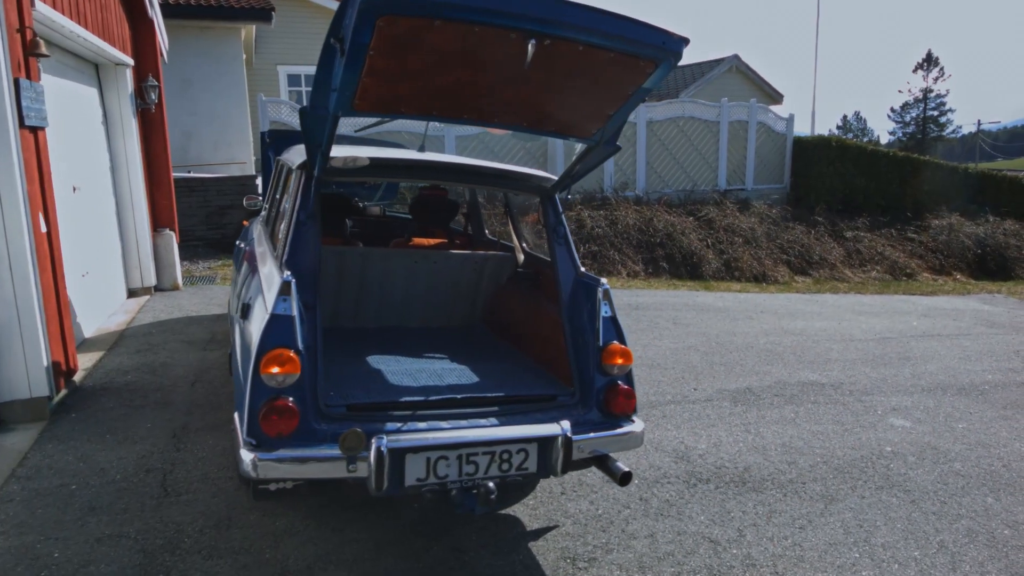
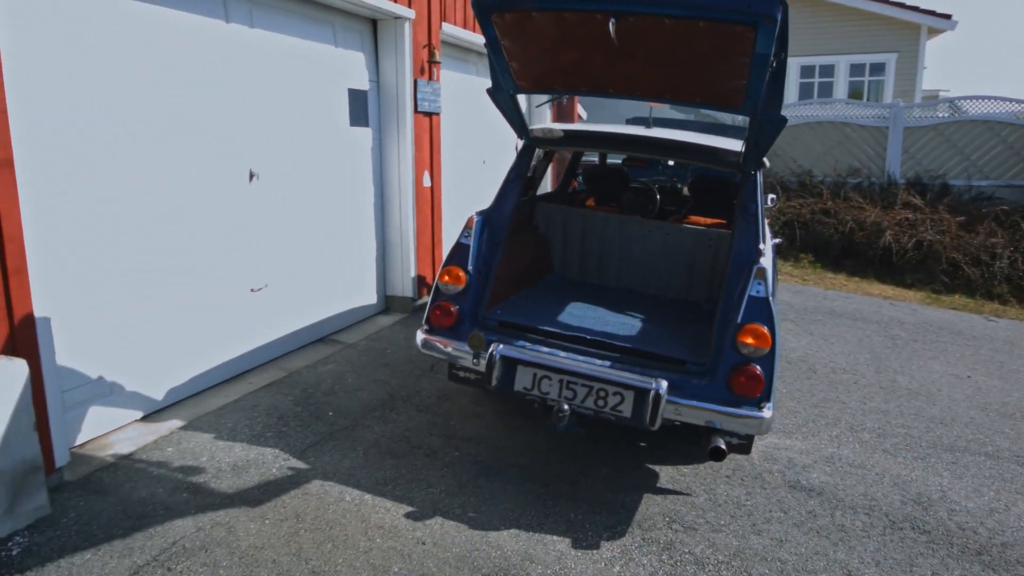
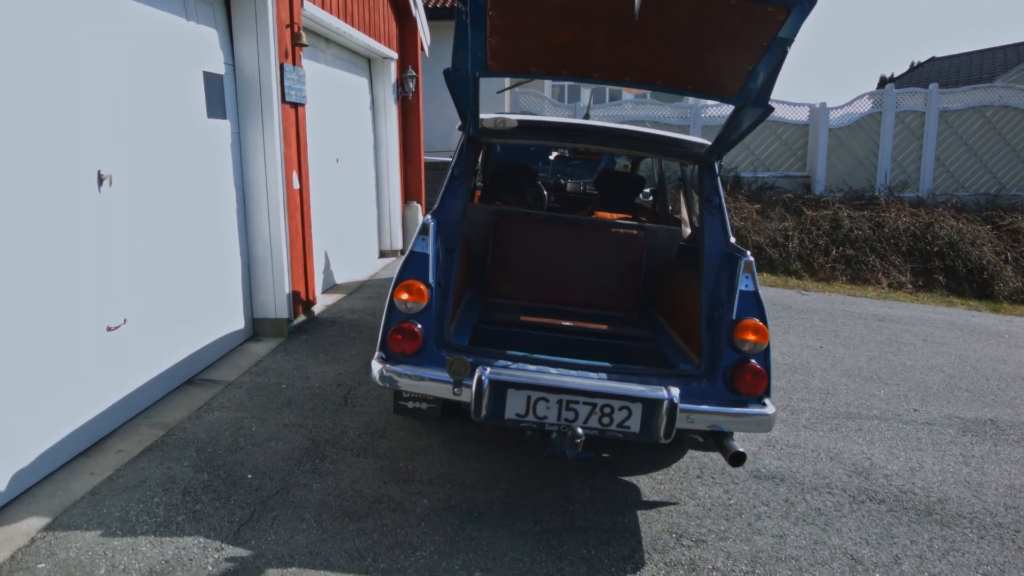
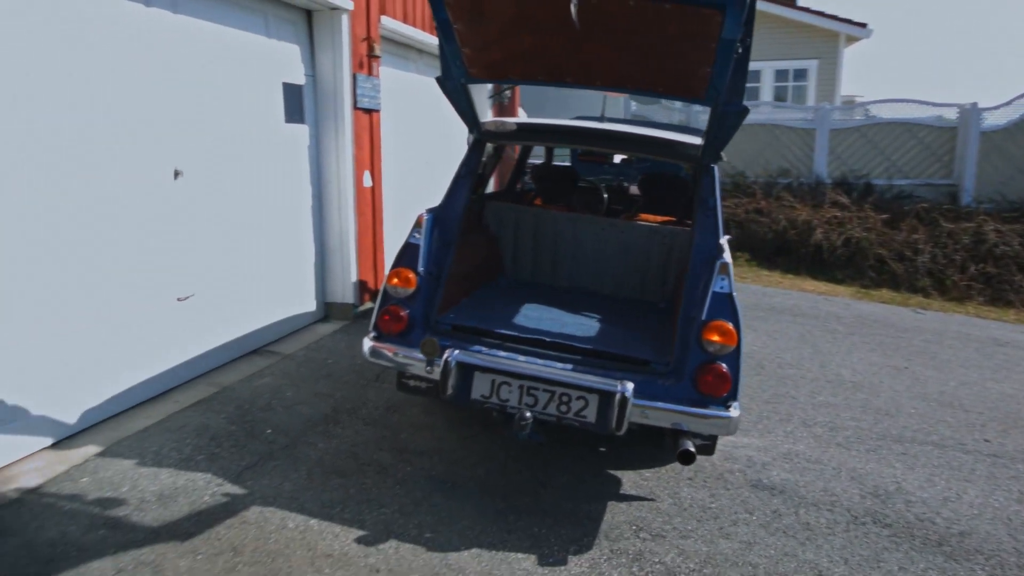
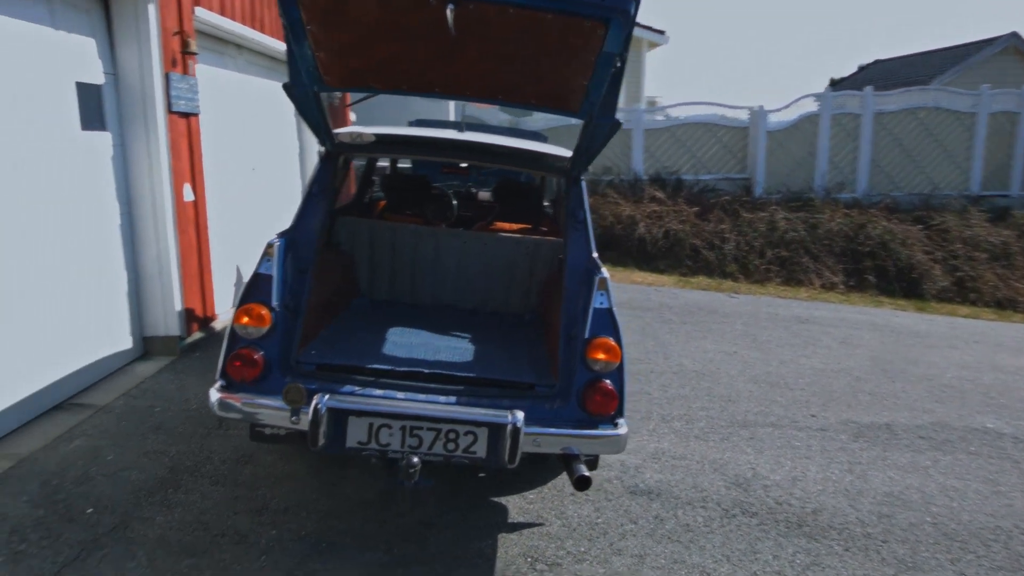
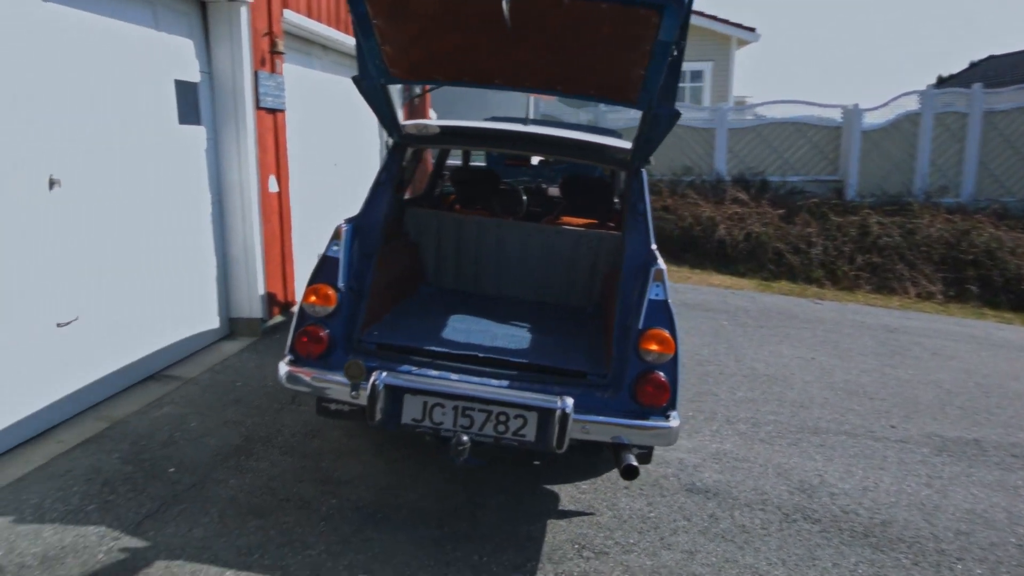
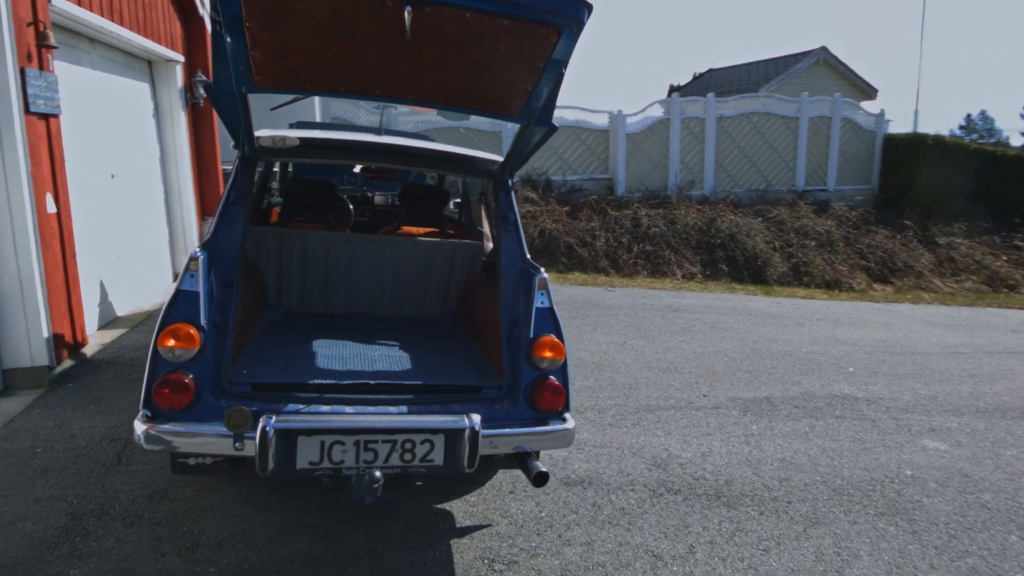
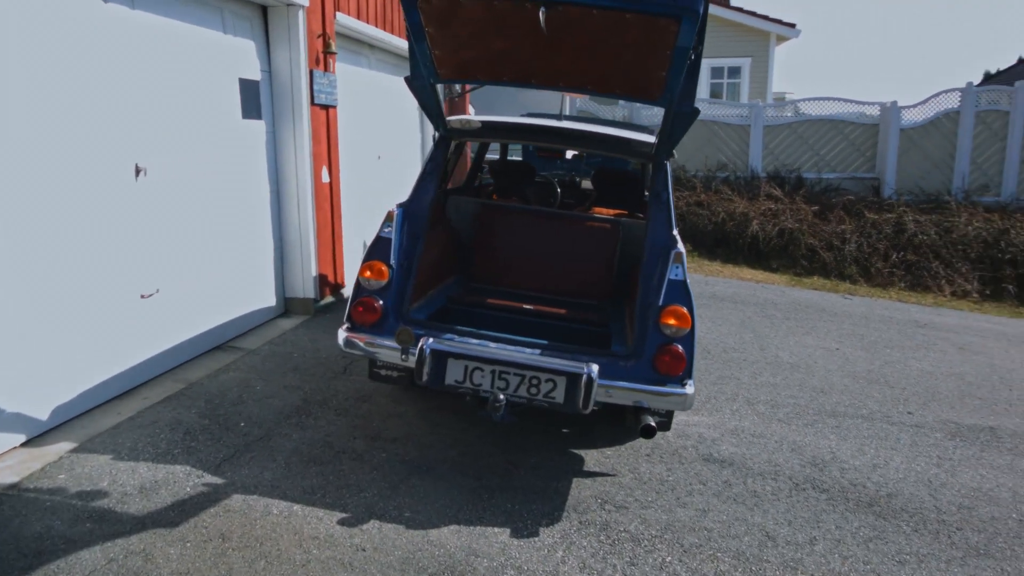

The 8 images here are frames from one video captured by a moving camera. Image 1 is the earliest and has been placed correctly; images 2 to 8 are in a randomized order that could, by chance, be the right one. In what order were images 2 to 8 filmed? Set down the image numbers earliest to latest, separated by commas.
7, 5, 6, 4, 2, 8, 3
